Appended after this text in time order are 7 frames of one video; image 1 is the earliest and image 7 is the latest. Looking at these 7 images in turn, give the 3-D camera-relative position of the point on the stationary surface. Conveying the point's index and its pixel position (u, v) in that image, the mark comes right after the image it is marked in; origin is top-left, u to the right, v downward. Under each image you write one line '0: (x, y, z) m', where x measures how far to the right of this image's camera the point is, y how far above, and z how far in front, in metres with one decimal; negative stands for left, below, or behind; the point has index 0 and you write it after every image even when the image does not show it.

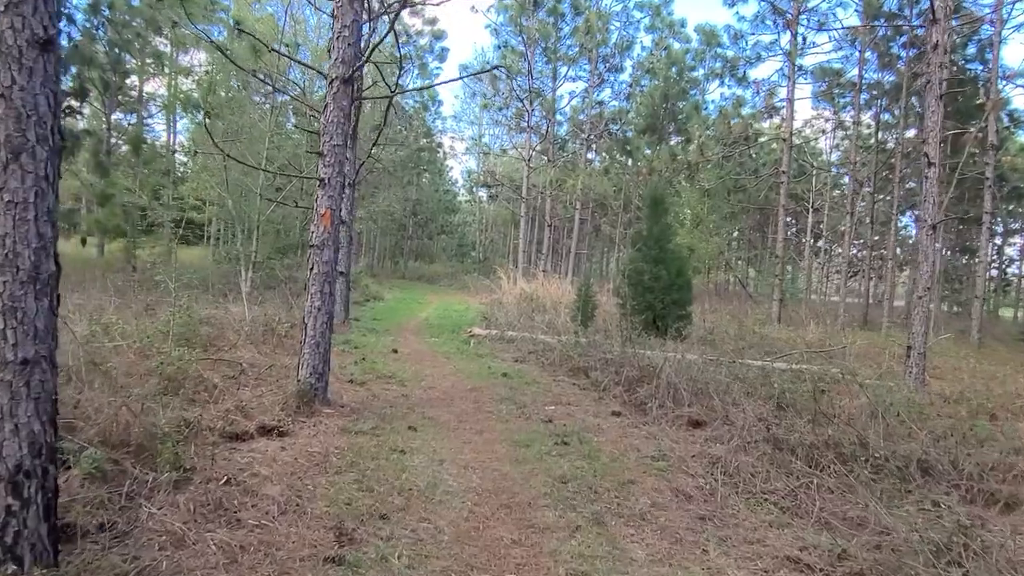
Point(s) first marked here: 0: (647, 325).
0: (+1.9, -0.5, +10.0) m
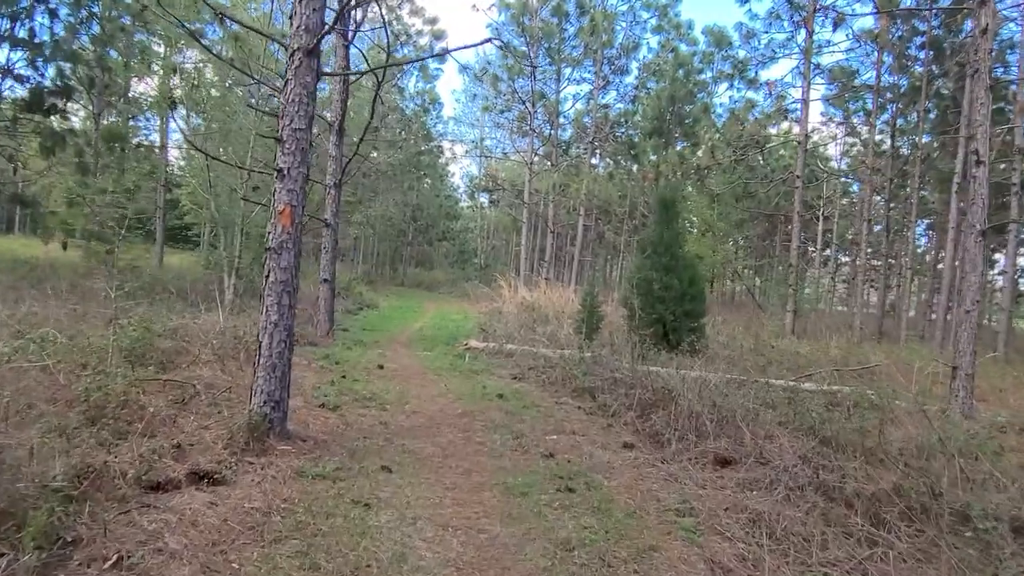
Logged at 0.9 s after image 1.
0: (+1.8, -0.7, +9.2) m
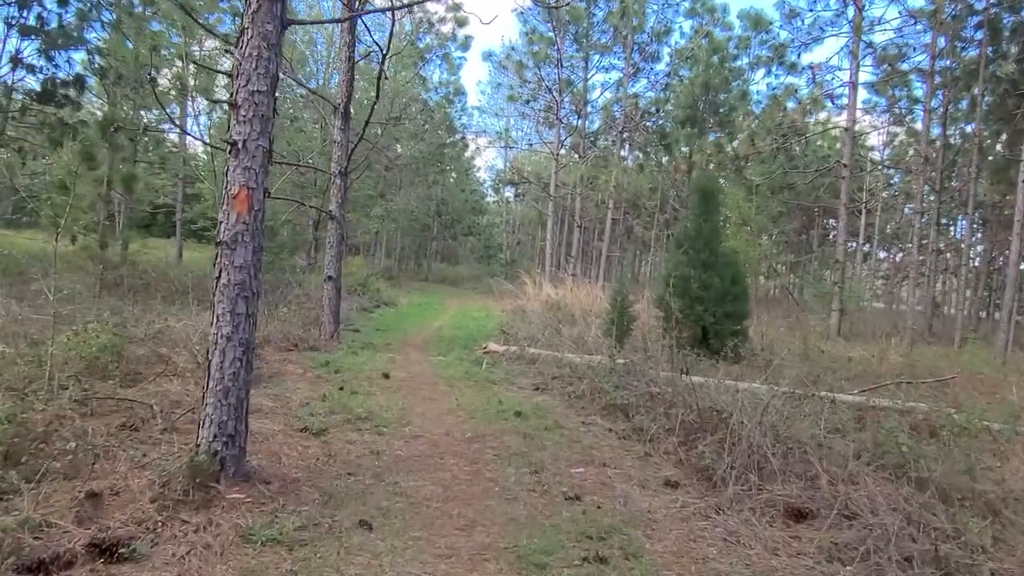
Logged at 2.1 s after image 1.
0: (+2.1, -0.6, +8.3) m
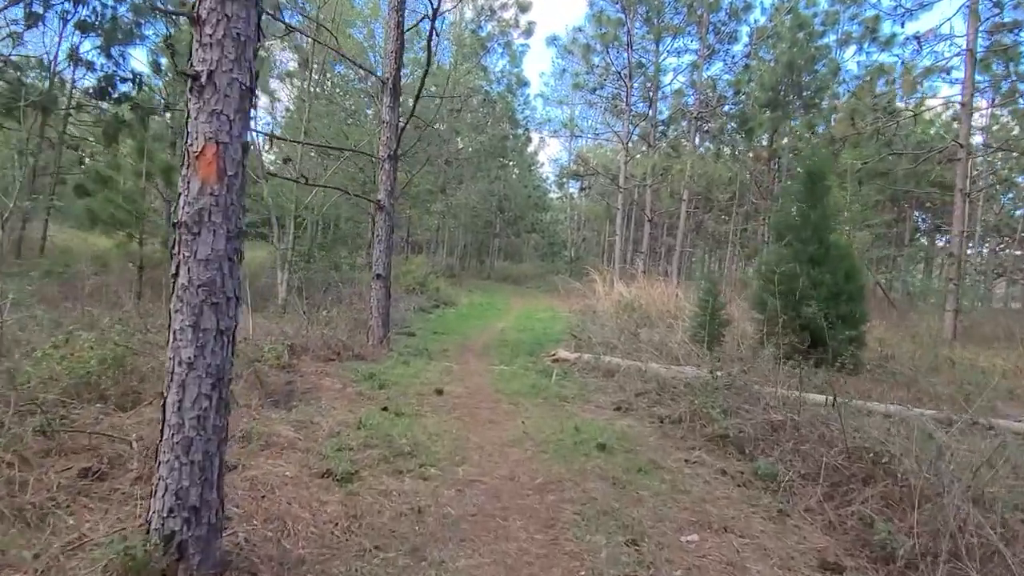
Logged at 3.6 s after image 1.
0: (+2.8, -0.6, +7.0) m
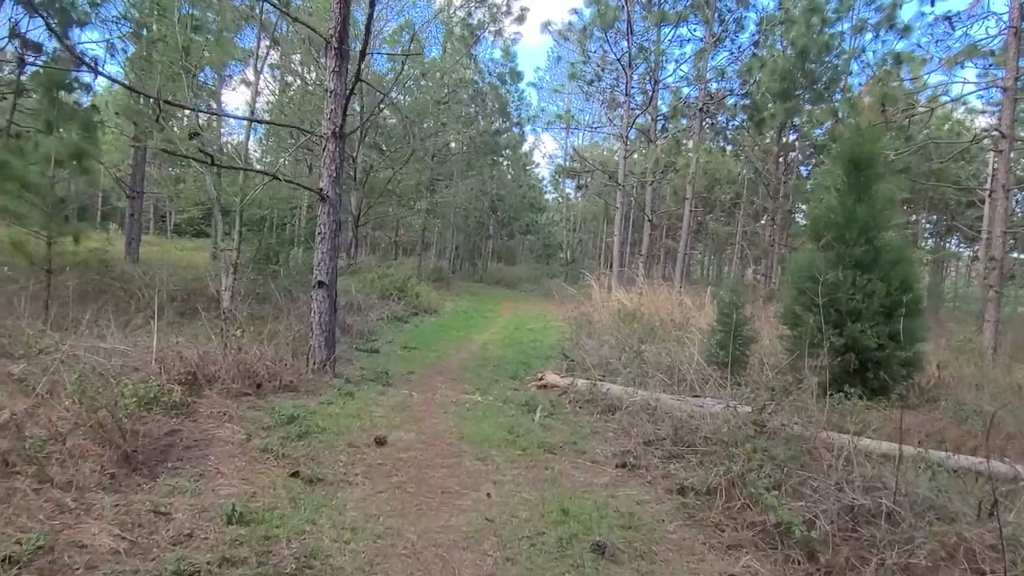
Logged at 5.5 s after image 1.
0: (+2.6, -0.7, +5.5) m
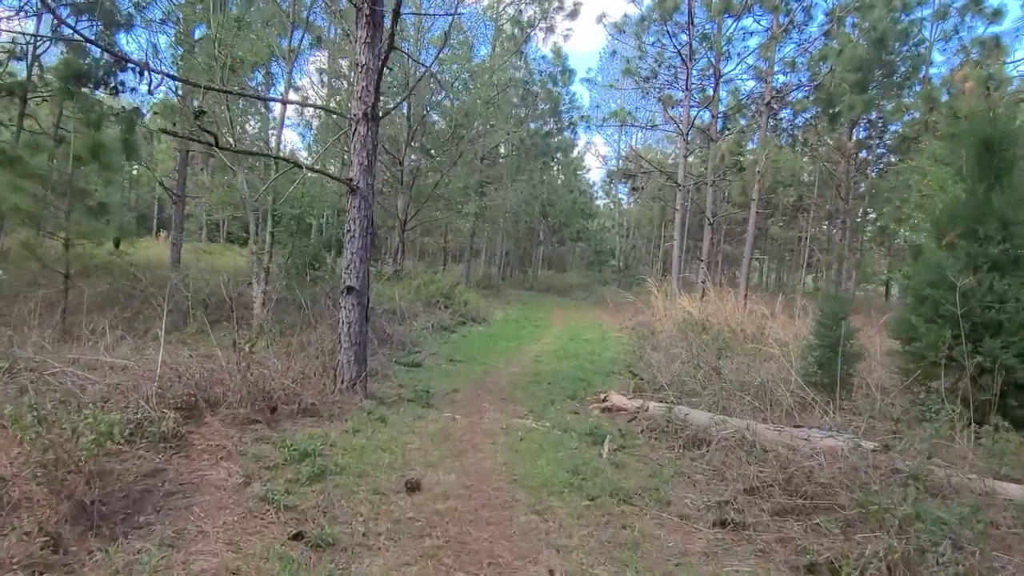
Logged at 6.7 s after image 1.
0: (+3.0, -0.8, +4.5) m
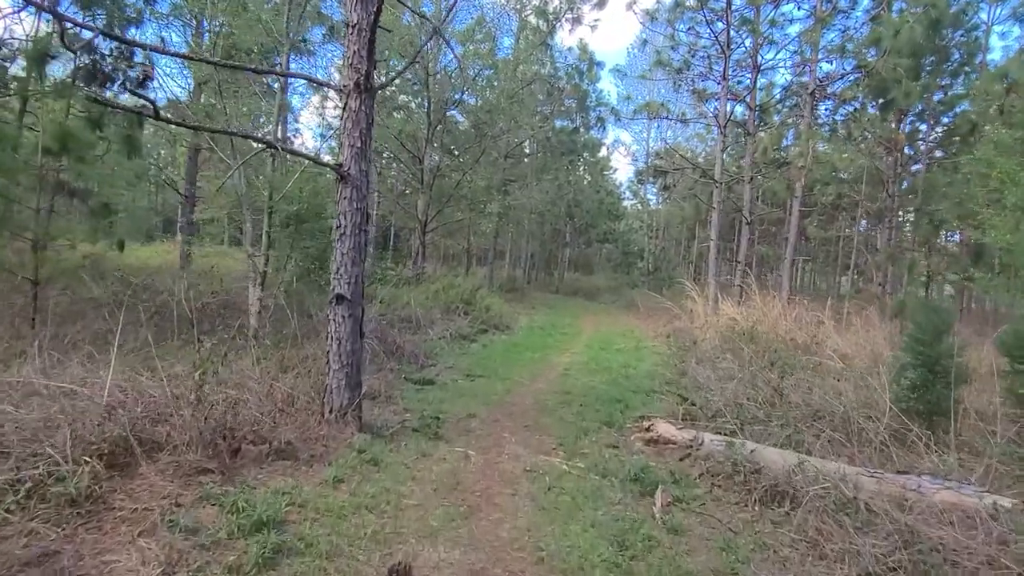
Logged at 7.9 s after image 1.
0: (+3.1, -0.8, +3.4) m
